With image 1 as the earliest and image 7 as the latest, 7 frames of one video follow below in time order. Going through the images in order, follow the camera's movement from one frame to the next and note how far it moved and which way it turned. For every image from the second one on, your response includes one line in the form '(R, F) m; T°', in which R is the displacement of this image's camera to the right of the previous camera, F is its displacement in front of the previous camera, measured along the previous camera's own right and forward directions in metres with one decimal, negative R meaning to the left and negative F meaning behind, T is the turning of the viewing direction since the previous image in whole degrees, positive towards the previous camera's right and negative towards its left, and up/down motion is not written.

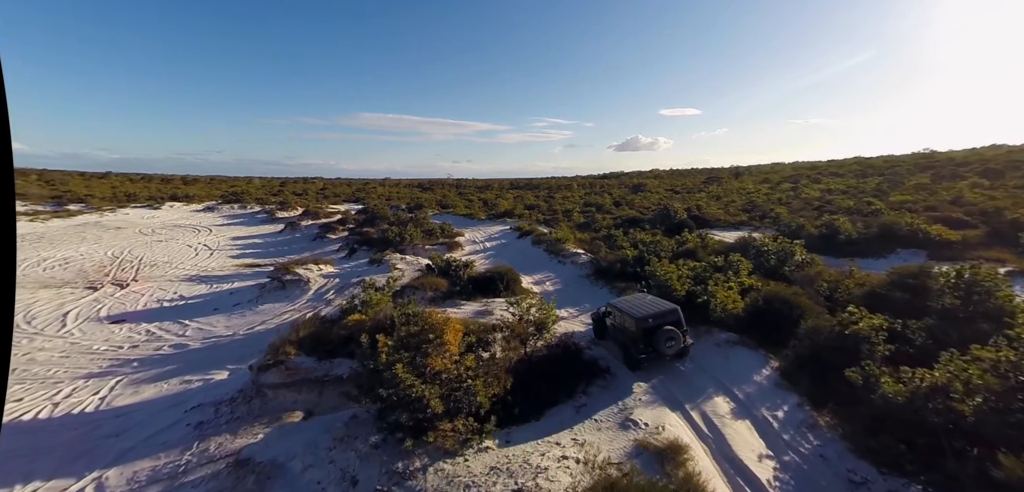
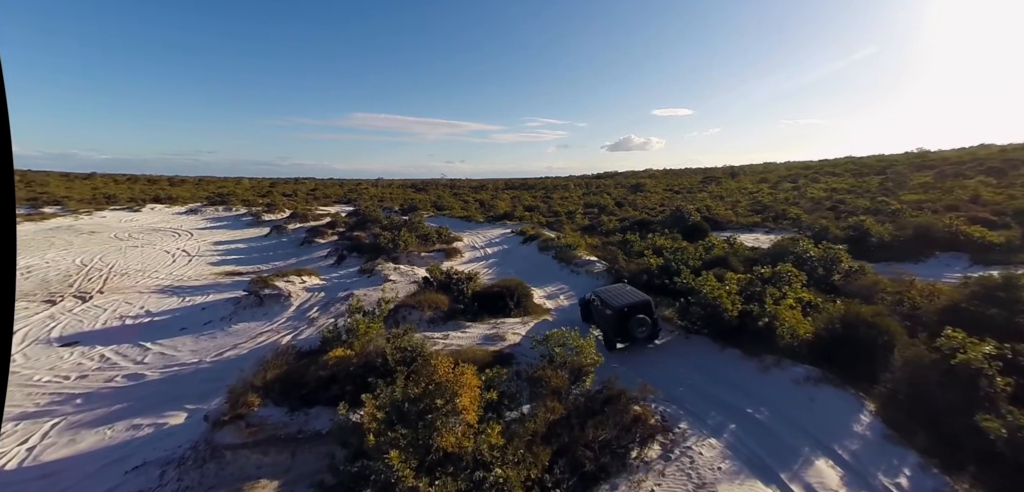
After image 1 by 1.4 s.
(-0.5, +1.8) m; +1°
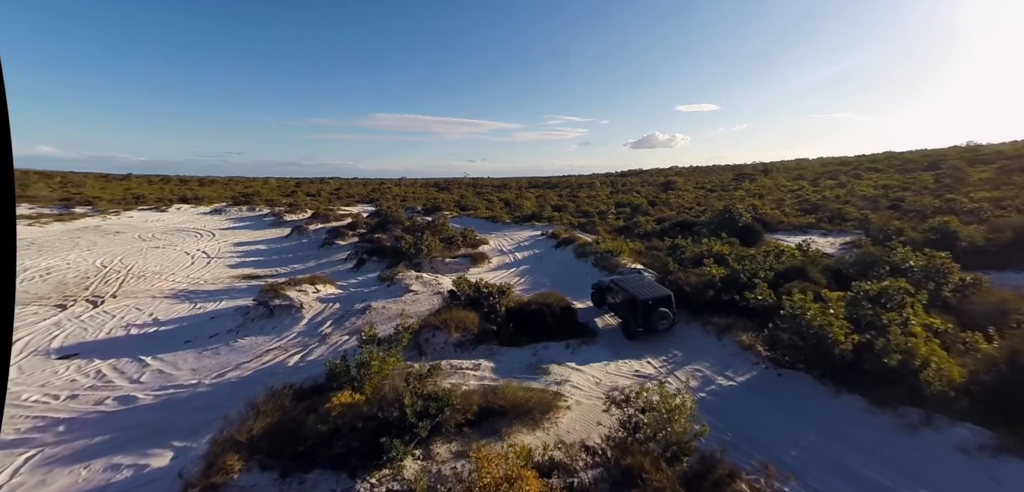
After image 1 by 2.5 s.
(-0.5, +1.7) m; -3°
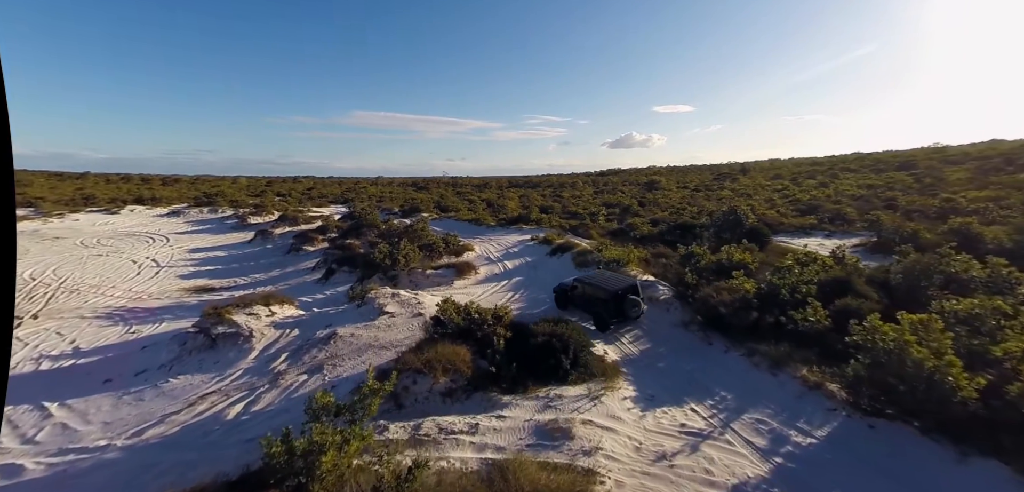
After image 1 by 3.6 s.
(-0.4, +2.0) m; +3°
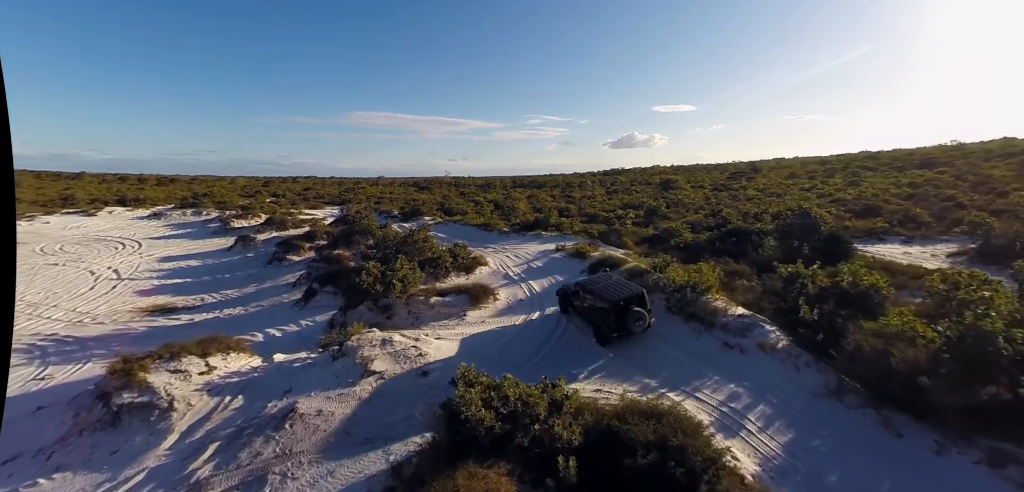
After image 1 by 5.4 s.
(-0.8, +3.4) m; 0°
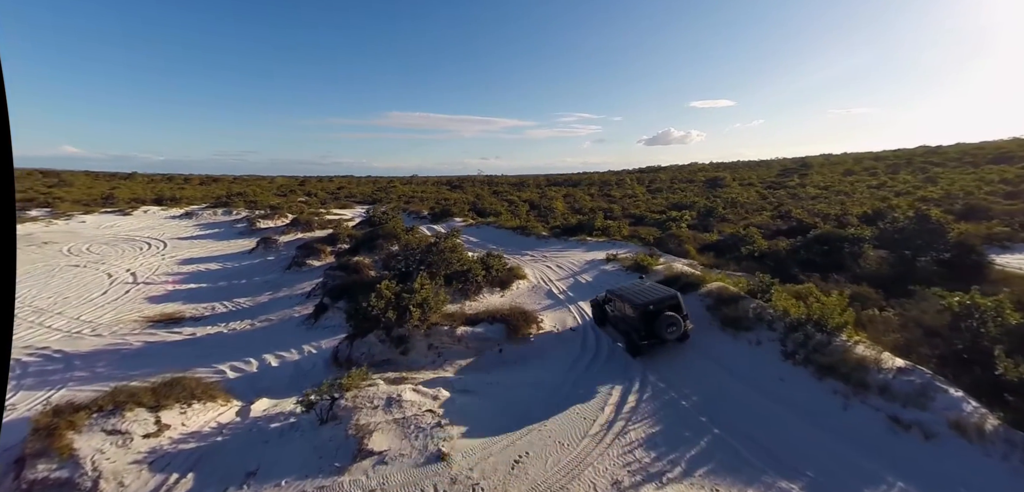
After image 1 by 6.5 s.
(-0.4, +2.4) m; -4°
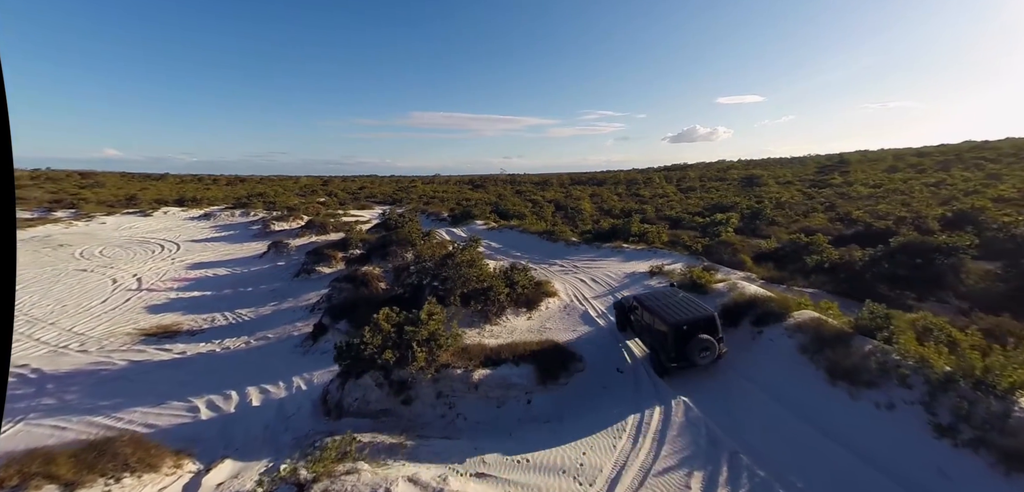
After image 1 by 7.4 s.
(-0.2, +1.8) m; -3°
